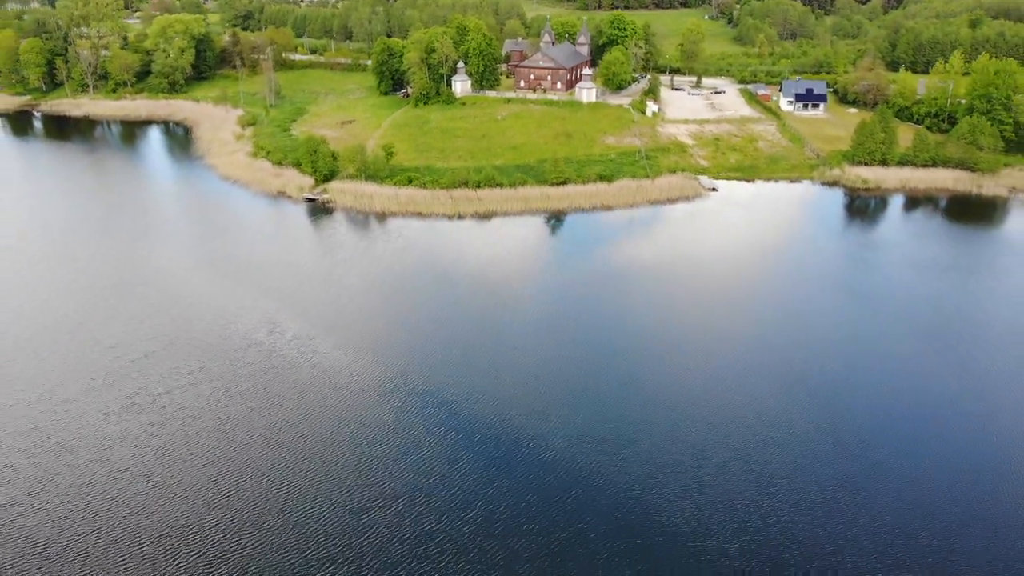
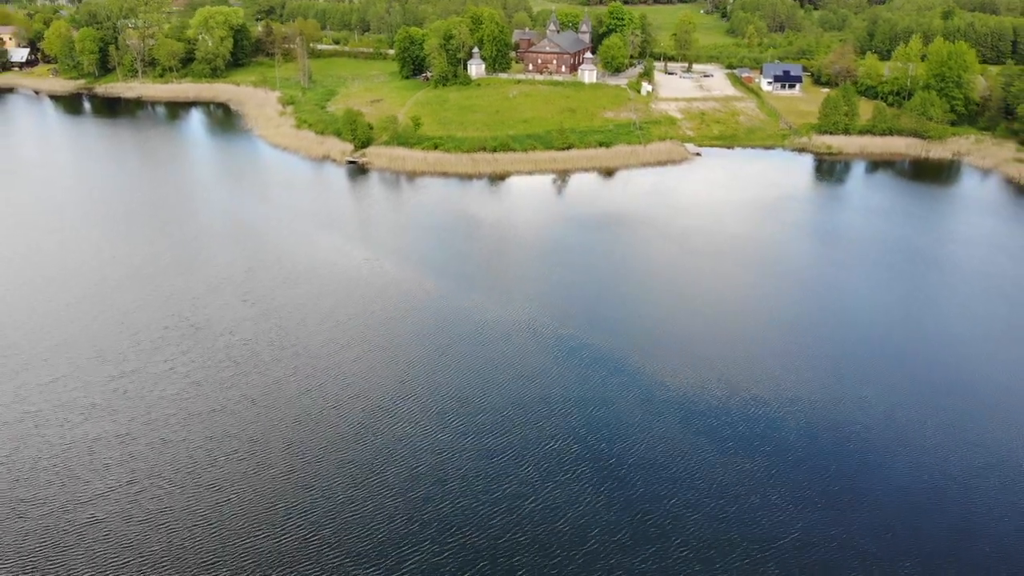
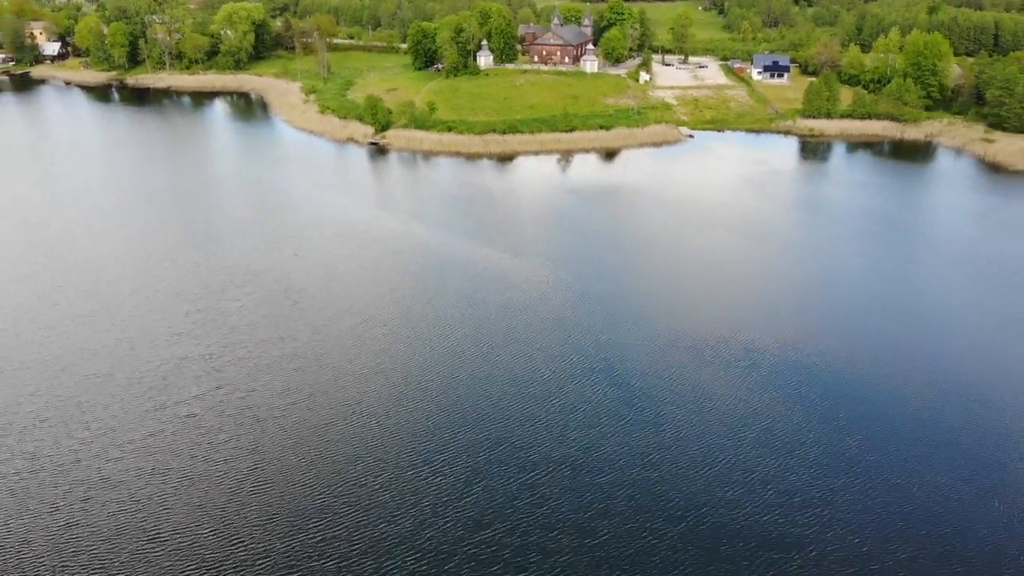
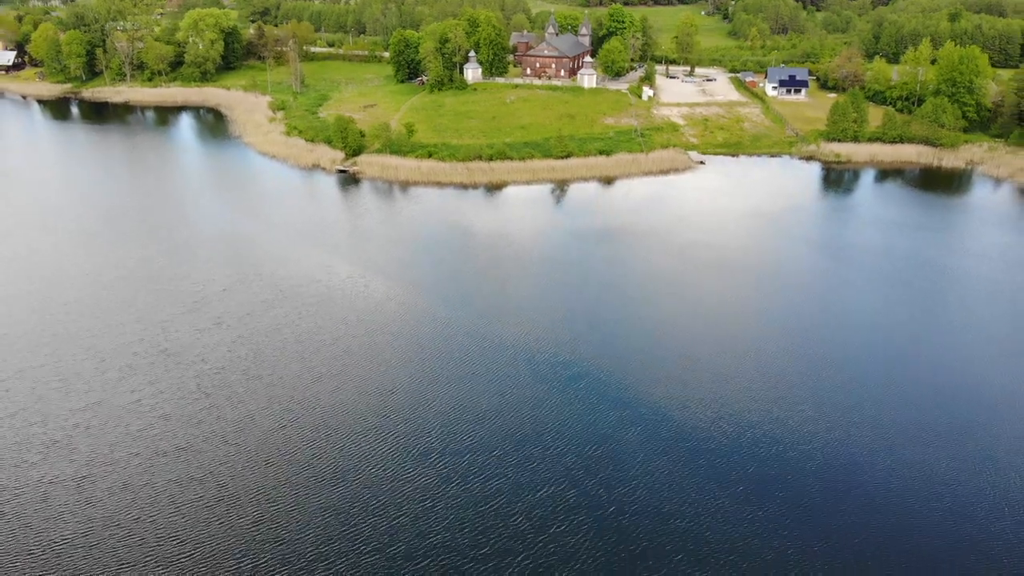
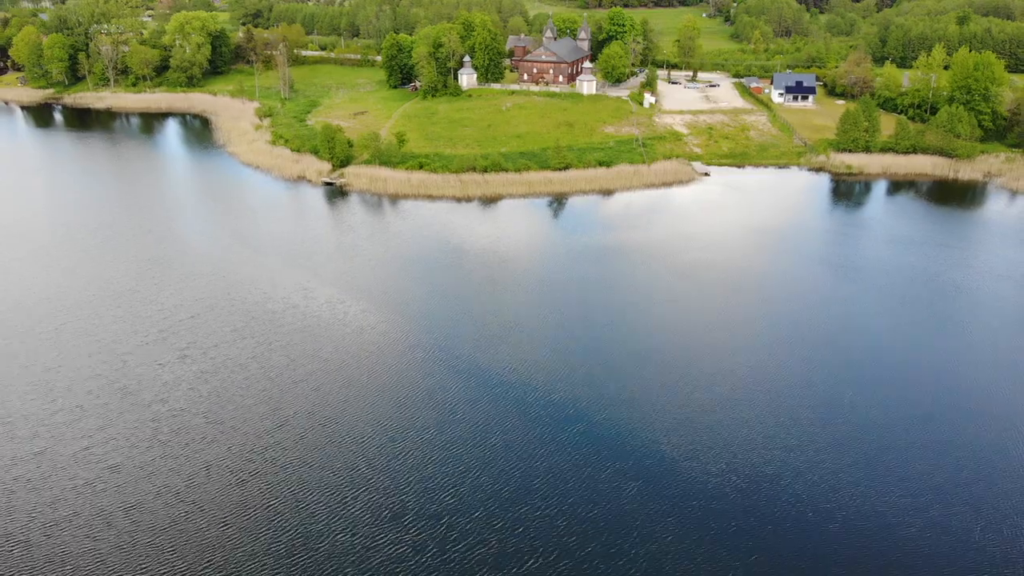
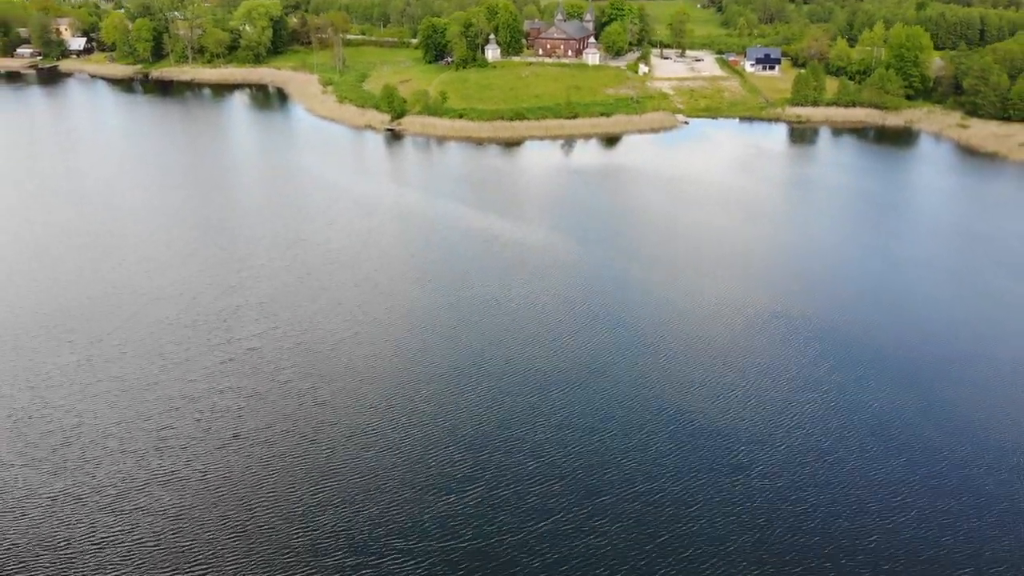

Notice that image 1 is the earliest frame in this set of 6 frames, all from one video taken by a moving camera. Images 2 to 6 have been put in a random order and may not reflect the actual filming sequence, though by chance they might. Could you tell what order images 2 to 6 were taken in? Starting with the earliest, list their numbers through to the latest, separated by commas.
5, 4, 2, 3, 6
